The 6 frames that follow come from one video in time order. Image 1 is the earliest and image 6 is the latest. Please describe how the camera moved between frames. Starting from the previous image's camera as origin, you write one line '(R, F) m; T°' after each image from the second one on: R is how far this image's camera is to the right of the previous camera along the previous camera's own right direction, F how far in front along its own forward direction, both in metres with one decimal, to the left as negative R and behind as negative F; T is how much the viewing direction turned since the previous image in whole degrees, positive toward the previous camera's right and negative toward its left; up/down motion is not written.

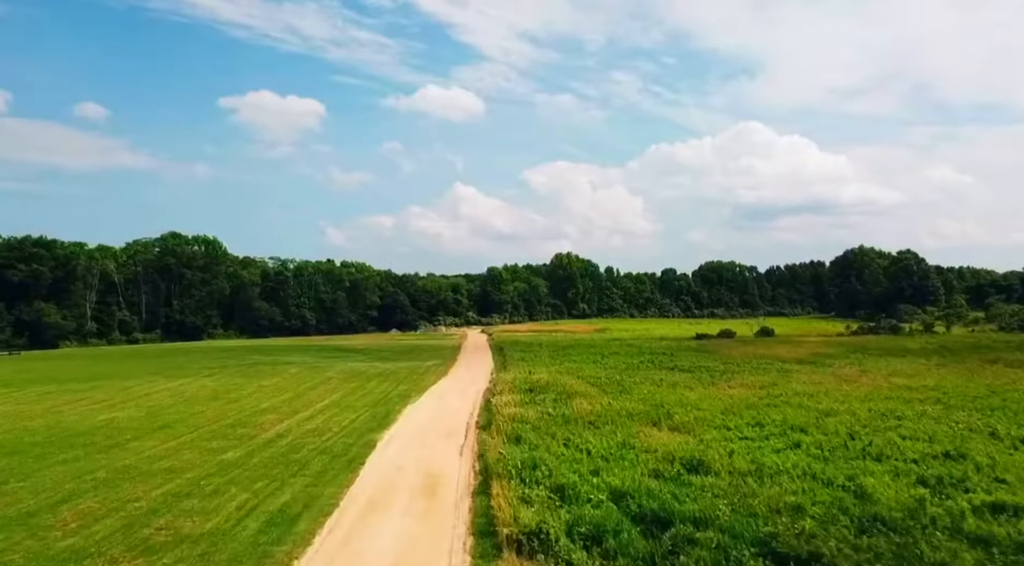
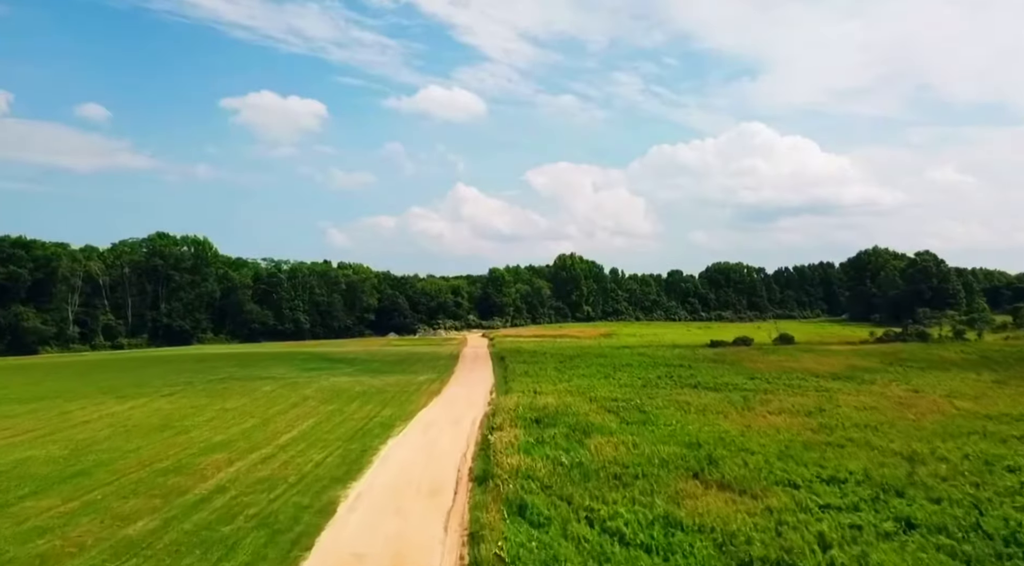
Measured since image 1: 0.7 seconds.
(0.0, +4.6) m; 0°
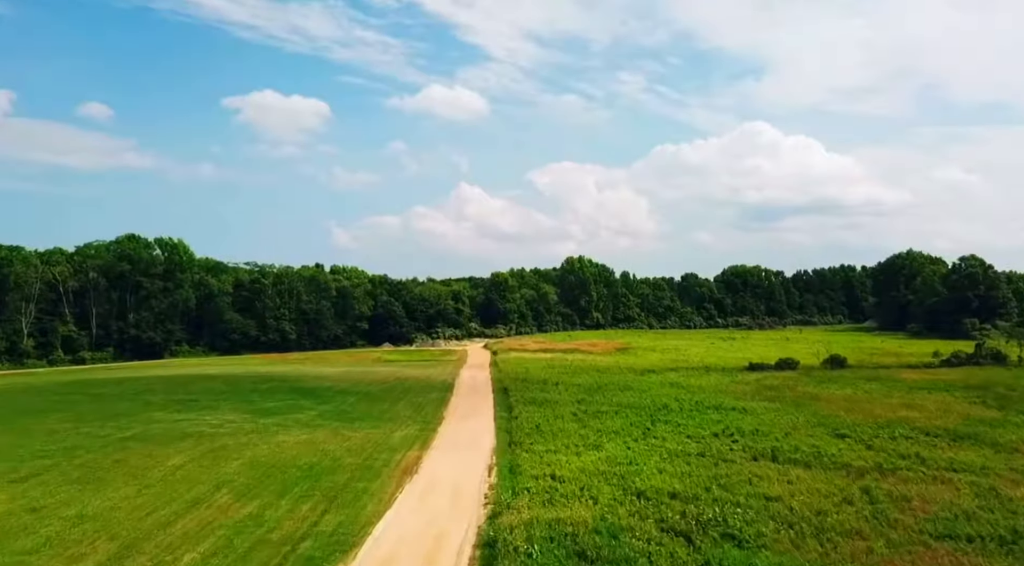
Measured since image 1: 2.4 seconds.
(-0.1, +10.0) m; 0°
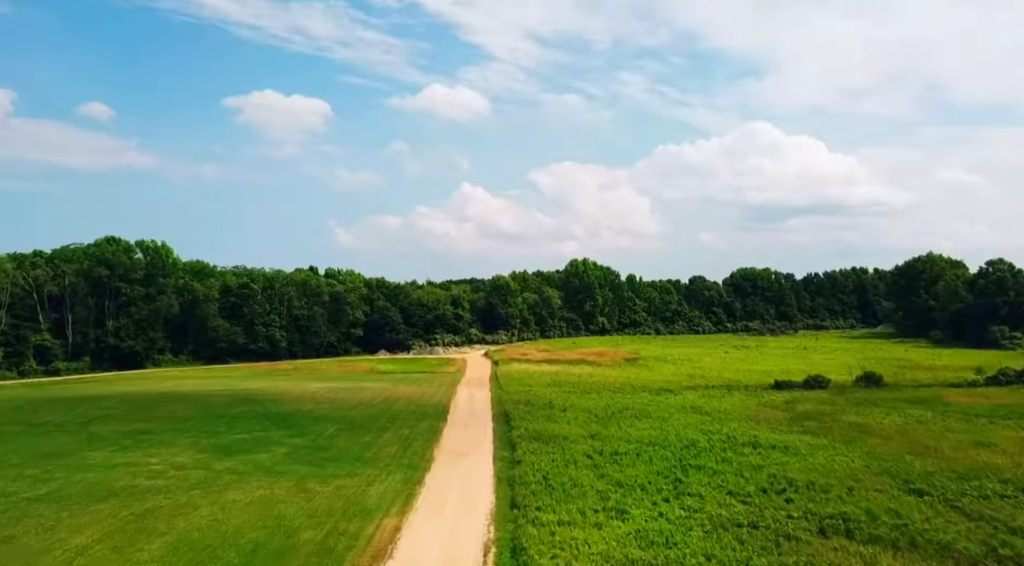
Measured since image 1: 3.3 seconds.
(0.0, +5.5) m; 0°
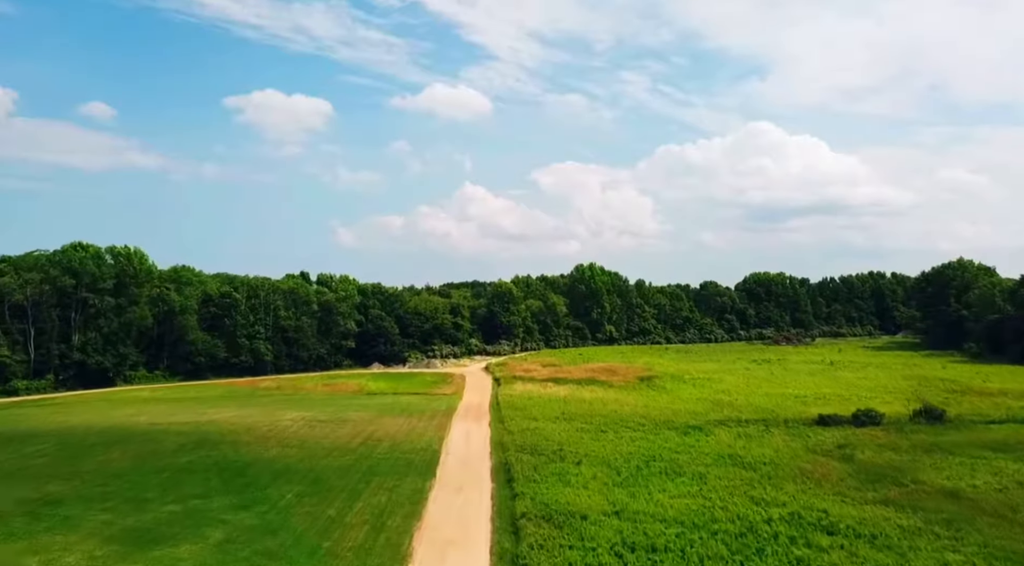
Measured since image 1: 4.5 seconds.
(0.0, +7.5) m; 0°
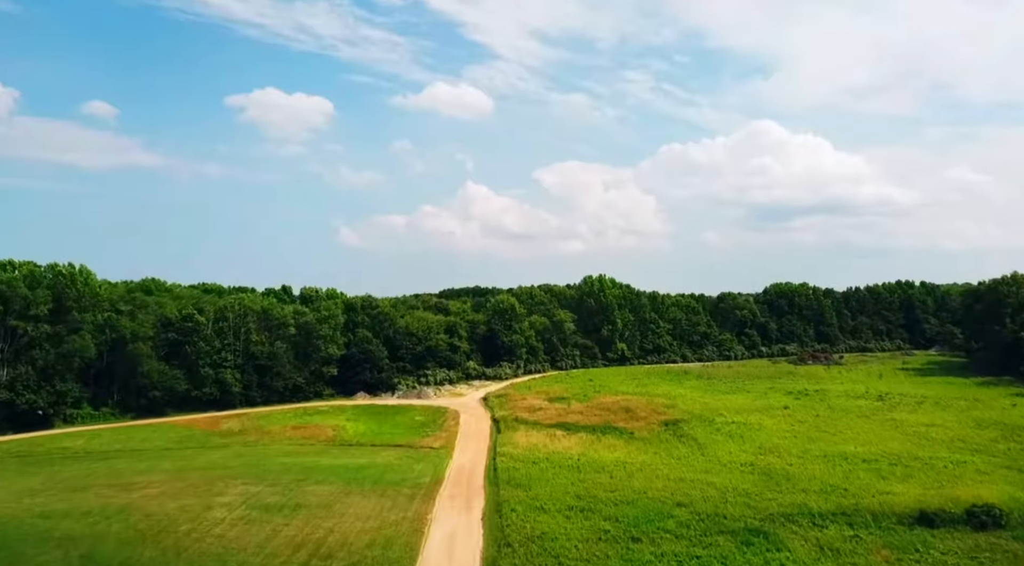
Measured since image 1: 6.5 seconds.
(+0.1, +11.9) m; 0°
